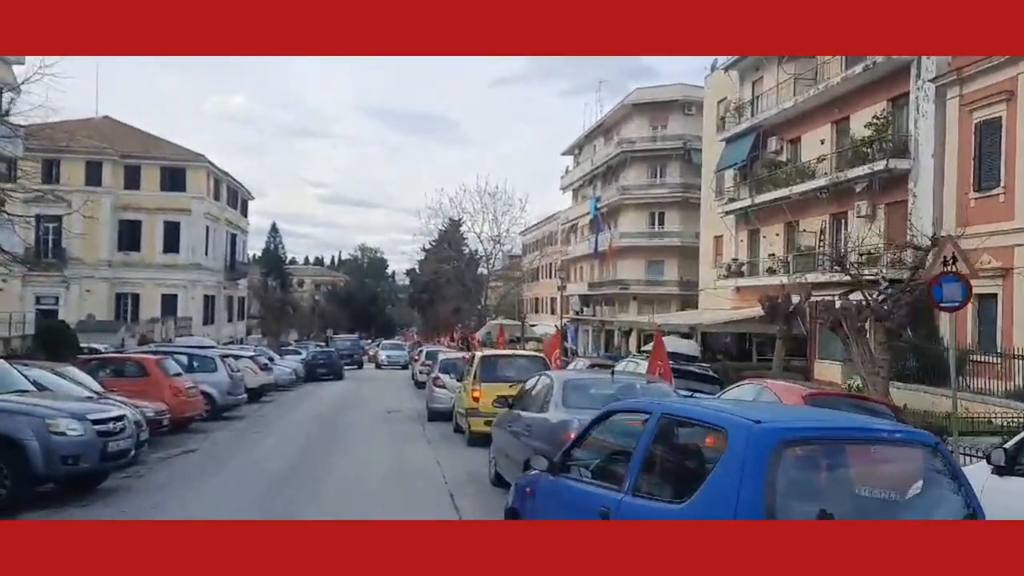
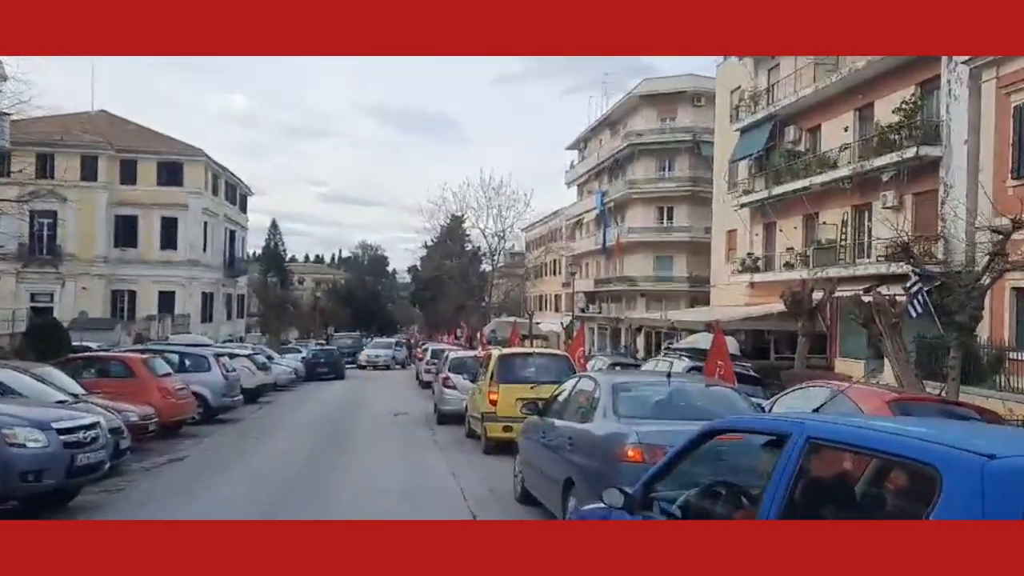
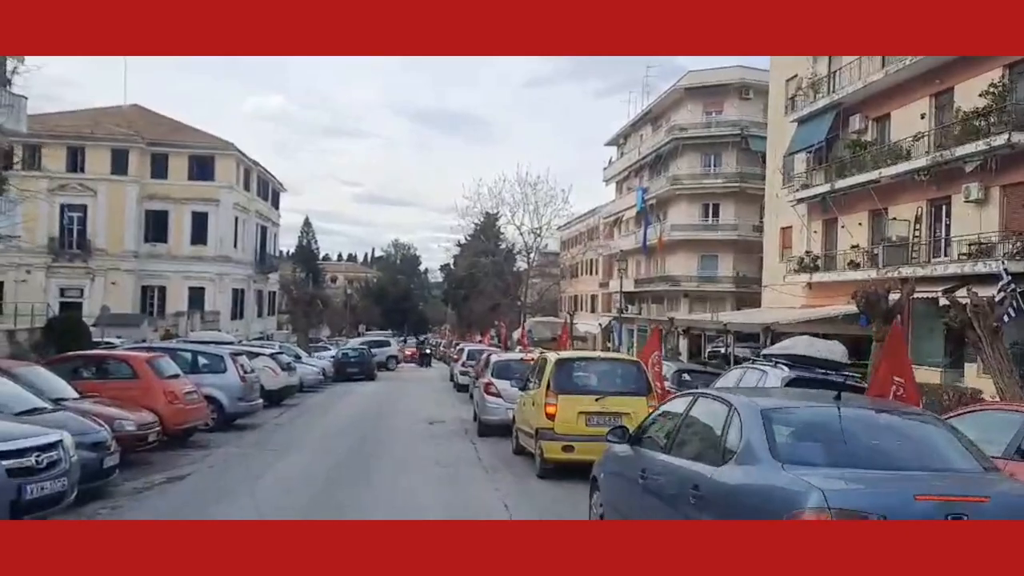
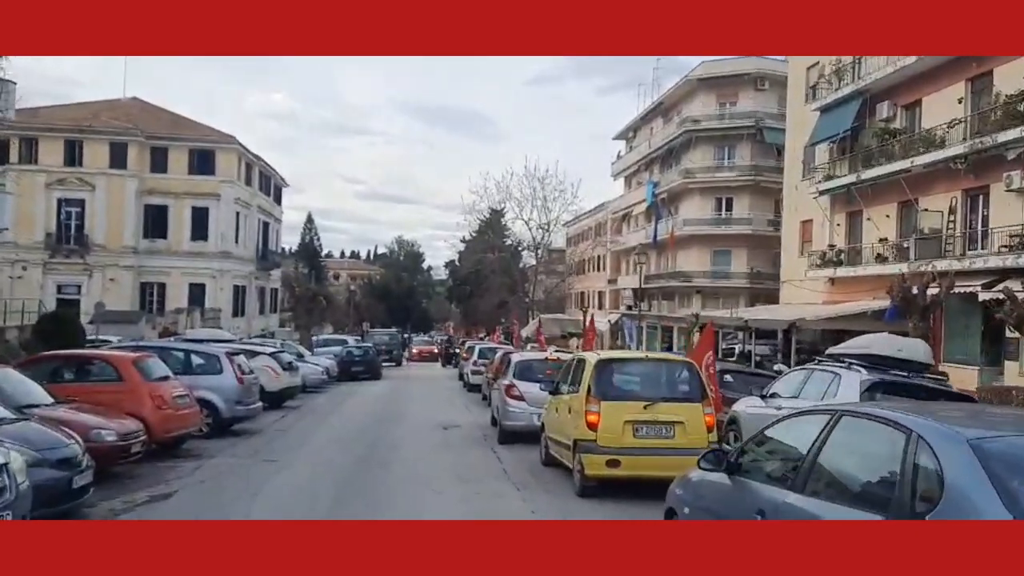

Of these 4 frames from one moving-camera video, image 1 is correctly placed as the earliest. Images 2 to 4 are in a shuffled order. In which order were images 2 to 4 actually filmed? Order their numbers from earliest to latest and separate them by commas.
2, 3, 4
